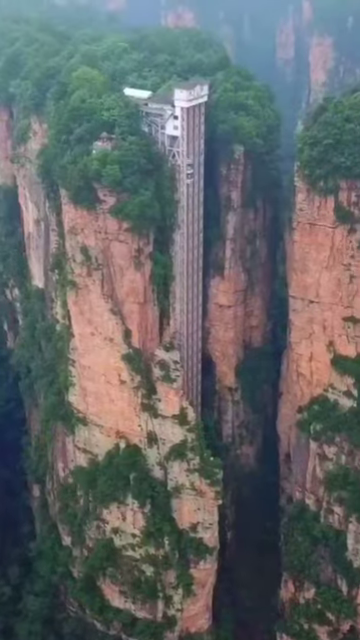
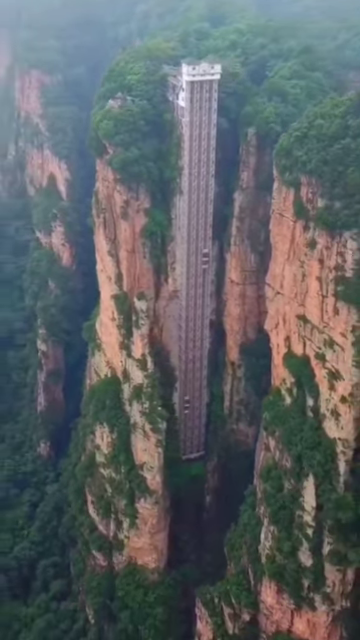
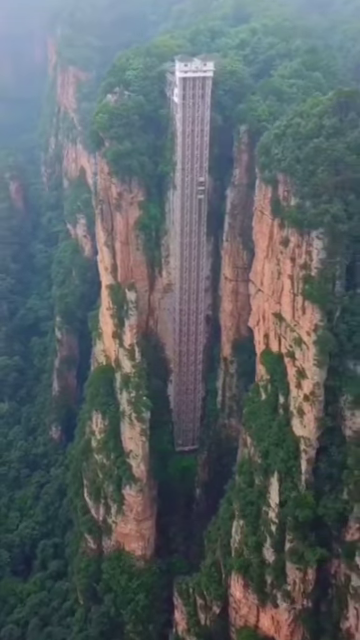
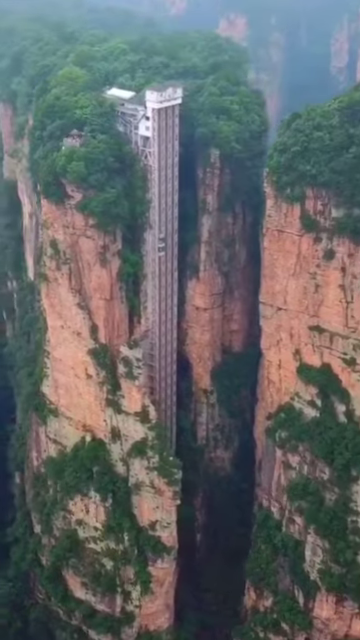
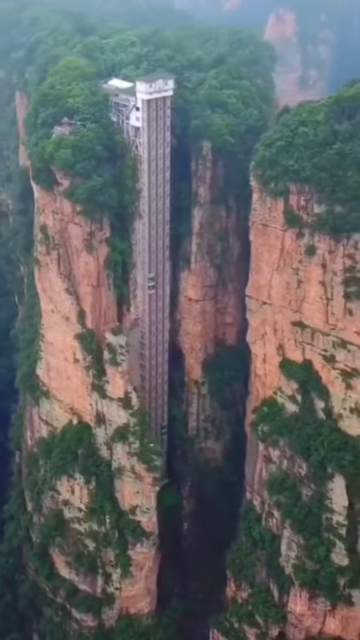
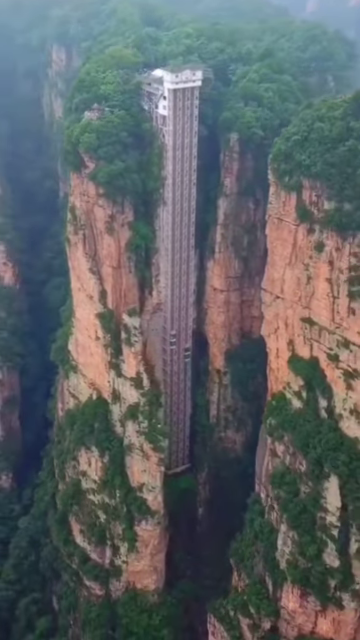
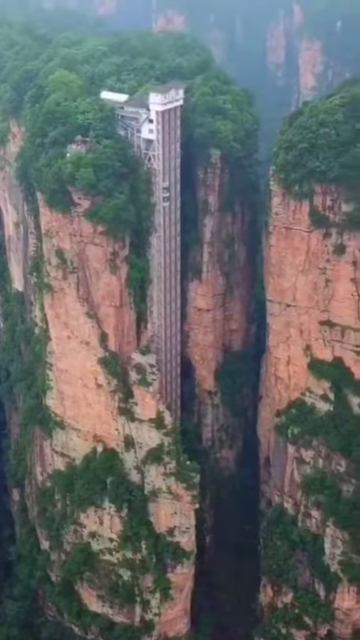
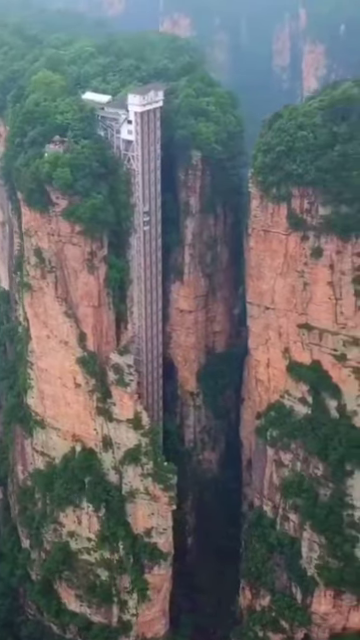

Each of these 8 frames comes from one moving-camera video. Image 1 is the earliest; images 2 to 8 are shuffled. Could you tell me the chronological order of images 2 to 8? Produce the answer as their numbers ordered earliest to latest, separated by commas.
7, 8, 4, 5, 6, 2, 3
